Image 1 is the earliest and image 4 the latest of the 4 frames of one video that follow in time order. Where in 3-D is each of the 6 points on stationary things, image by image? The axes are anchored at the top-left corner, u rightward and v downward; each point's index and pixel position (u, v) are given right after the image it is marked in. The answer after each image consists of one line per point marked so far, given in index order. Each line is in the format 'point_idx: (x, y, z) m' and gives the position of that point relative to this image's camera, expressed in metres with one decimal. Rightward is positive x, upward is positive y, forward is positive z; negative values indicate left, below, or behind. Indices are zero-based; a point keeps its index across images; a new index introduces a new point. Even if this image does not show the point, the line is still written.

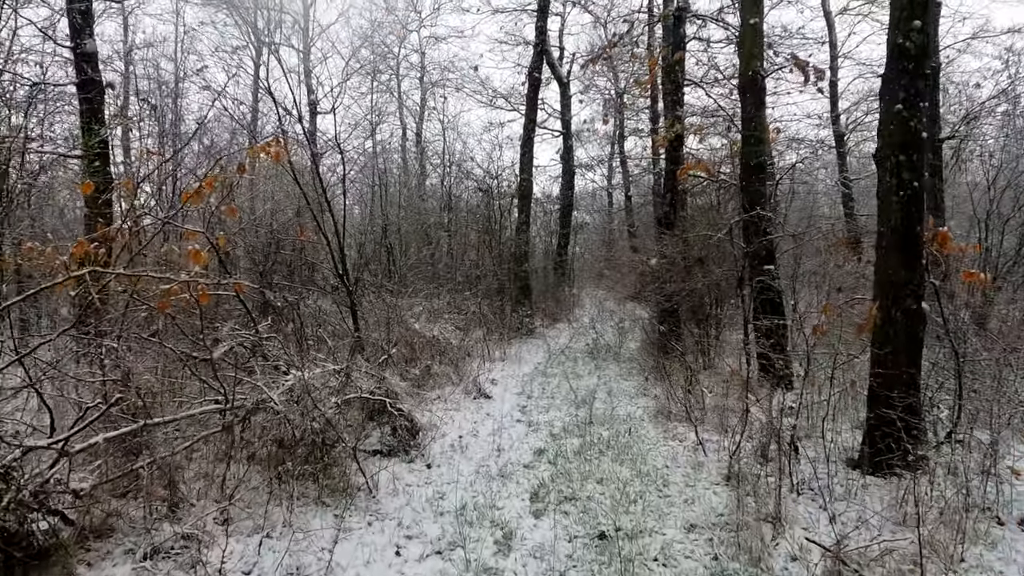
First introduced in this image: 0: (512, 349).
0: (0.0, -0.9, +11.0) m
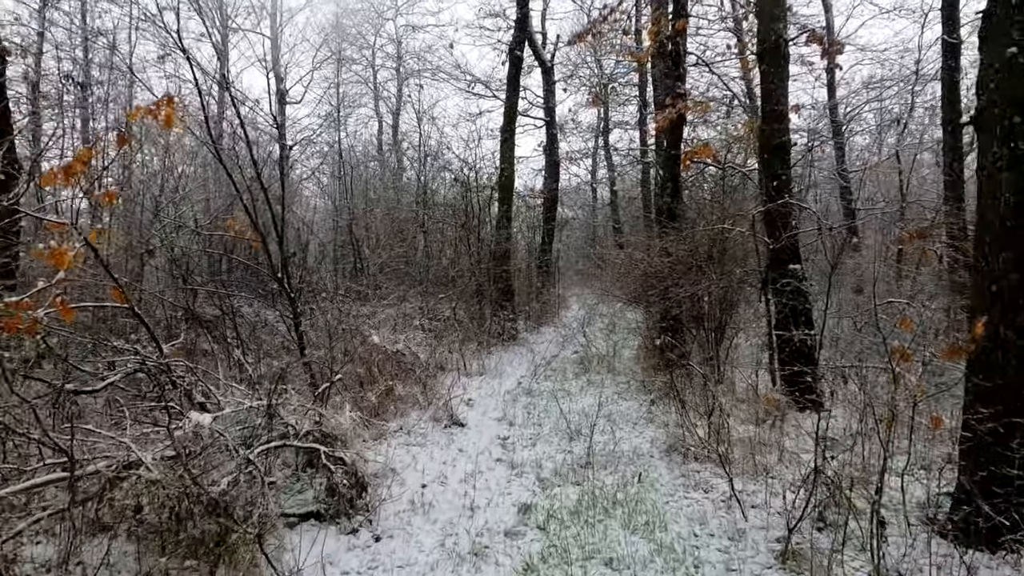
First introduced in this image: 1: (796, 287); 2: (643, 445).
0: (-0.3, -0.9, +9.7) m
1: (+2.4, 0.0, +6.4) m
2: (+1.0, -1.2, +5.6) m
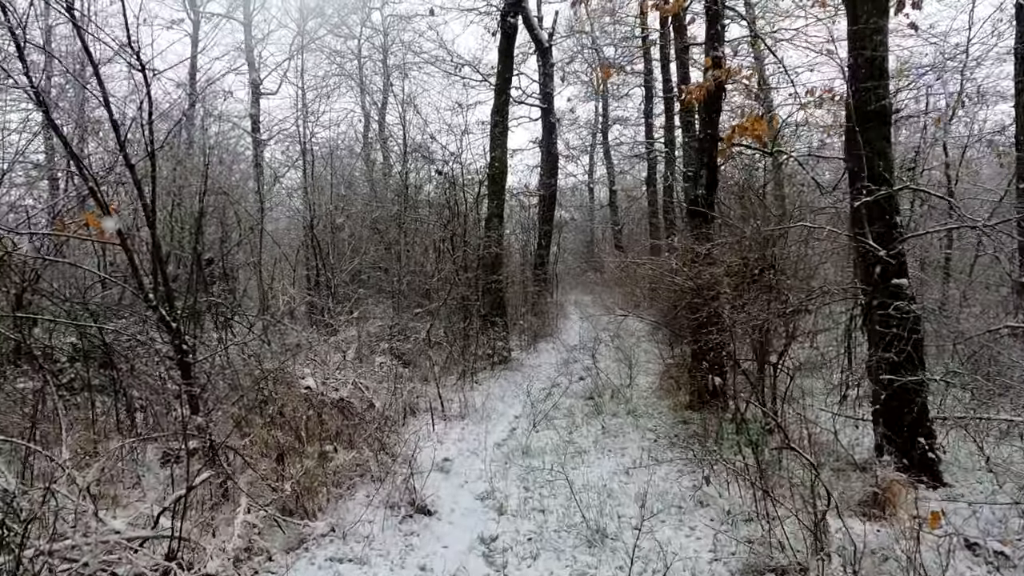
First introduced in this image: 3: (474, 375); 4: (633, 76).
0: (-0.3, -1.1, +7.7) m
1: (+2.4, -0.1, +4.5) m
2: (+0.9, -1.3, +3.6) m
3: (-0.4, -1.0, +8.7) m
4: (+2.7, +4.6, +16.3) m
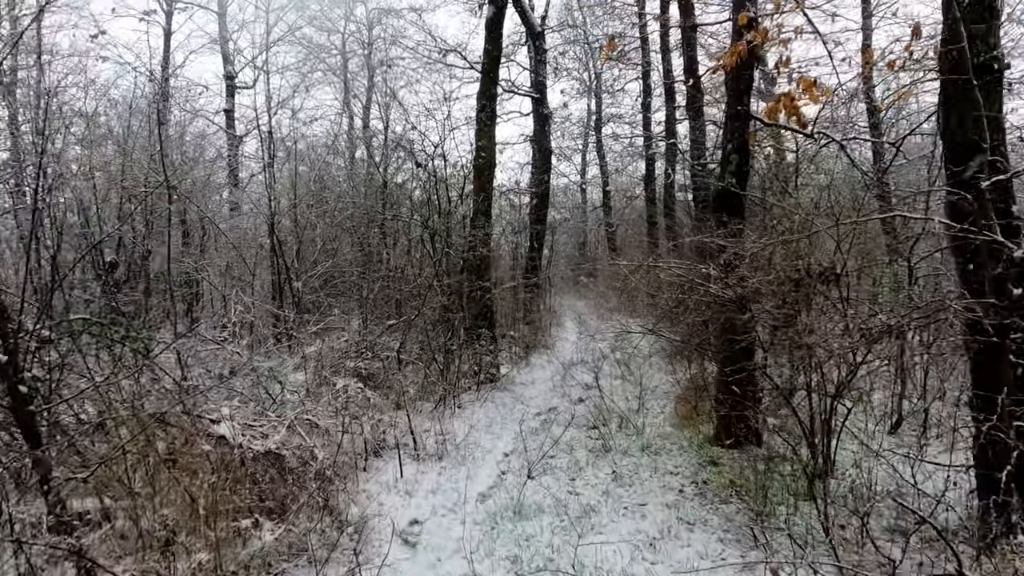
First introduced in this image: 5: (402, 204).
0: (-0.4, -1.2, +6.5) m
1: (+2.3, -0.2, +3.3) m
2: (+0.9, -1.4, +2.4) m
3: (-0.6, -1.1, +7.4) m
4: (+2.5, +4.5, +15.1) m
5: (-1.8, +1.4, +12.5) m
